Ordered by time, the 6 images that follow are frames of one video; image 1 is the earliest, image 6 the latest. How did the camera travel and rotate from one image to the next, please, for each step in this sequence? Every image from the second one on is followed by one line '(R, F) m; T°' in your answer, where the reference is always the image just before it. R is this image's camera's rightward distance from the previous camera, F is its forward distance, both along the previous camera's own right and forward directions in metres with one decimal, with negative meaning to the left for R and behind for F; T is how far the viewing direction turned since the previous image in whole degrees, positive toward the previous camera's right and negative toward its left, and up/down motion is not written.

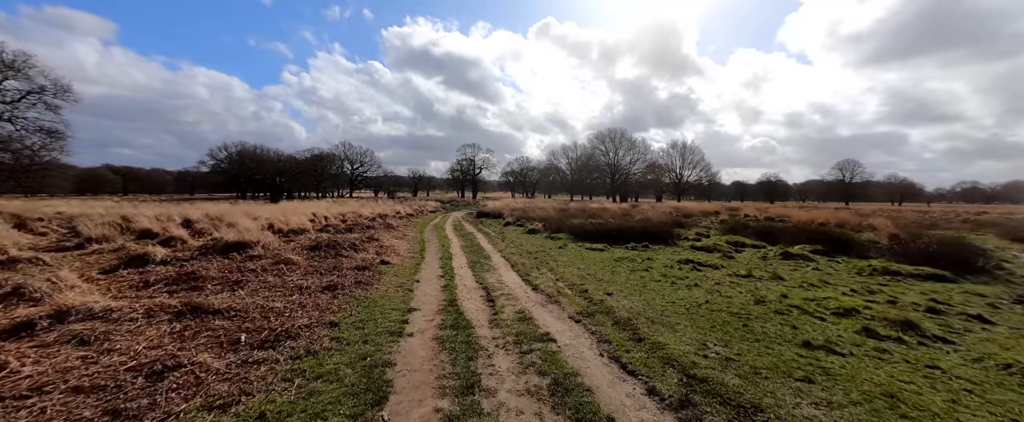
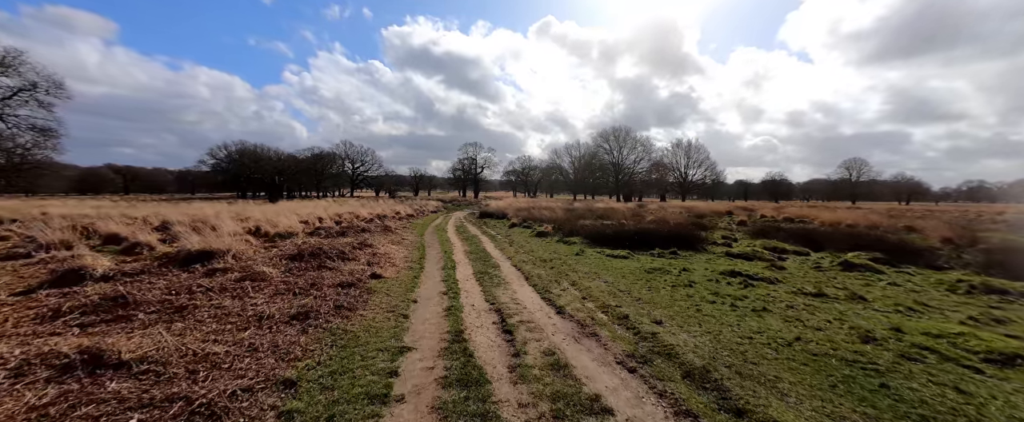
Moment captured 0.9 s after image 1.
(-0.4, +2.0) m; 0°
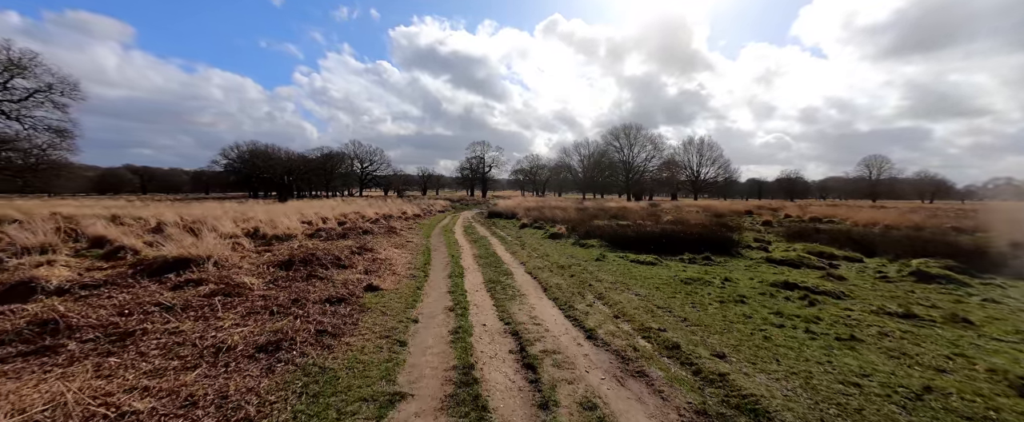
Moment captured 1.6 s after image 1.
(-0.2, +1.5) m; -1°
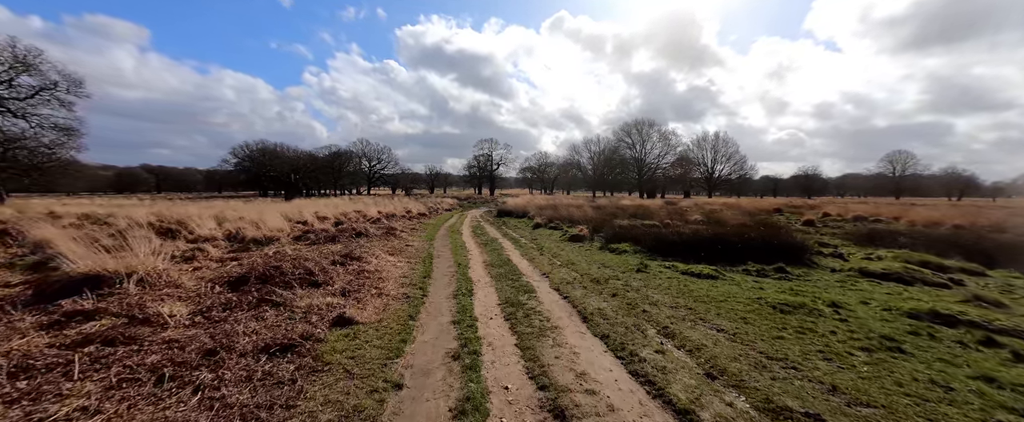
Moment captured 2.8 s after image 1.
(-0.4, +2.8) m; -1°
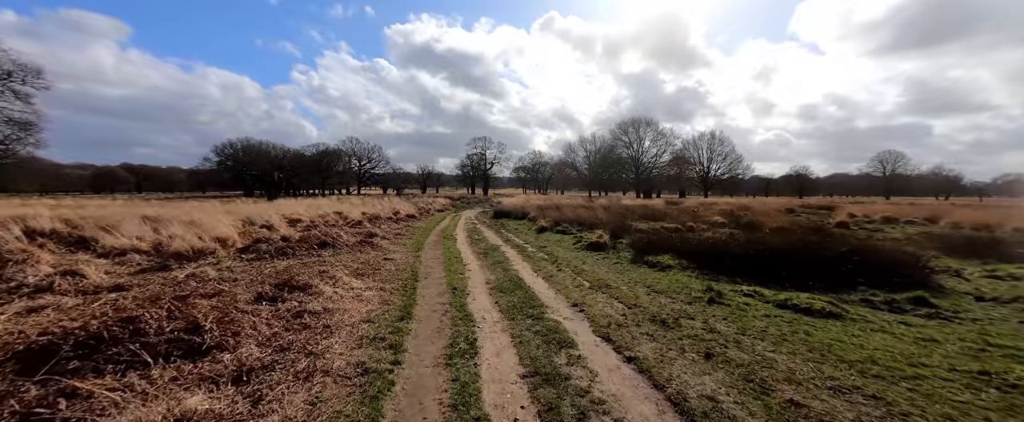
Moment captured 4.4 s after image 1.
(-0.6, +3.6) m; +1°
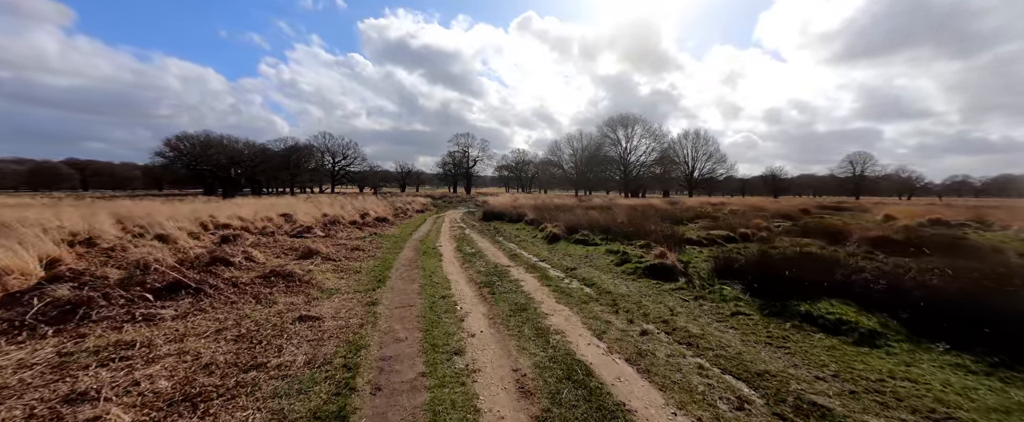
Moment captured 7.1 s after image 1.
(-1.1, +6.2) m; +3°
